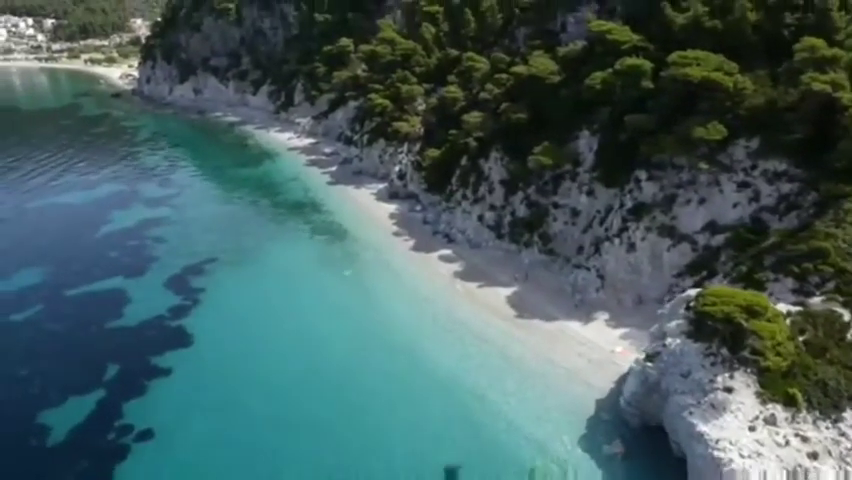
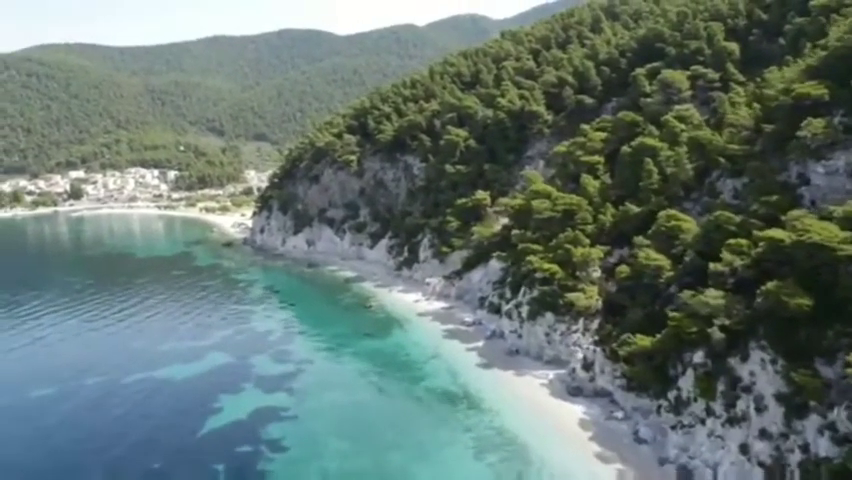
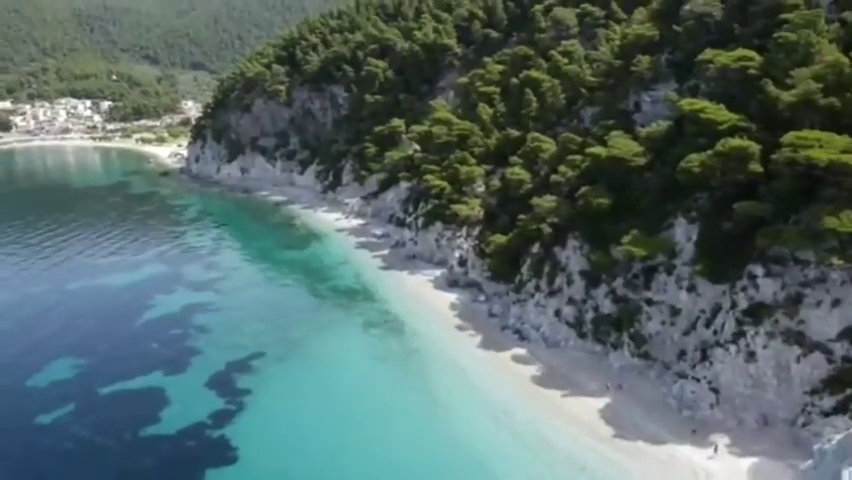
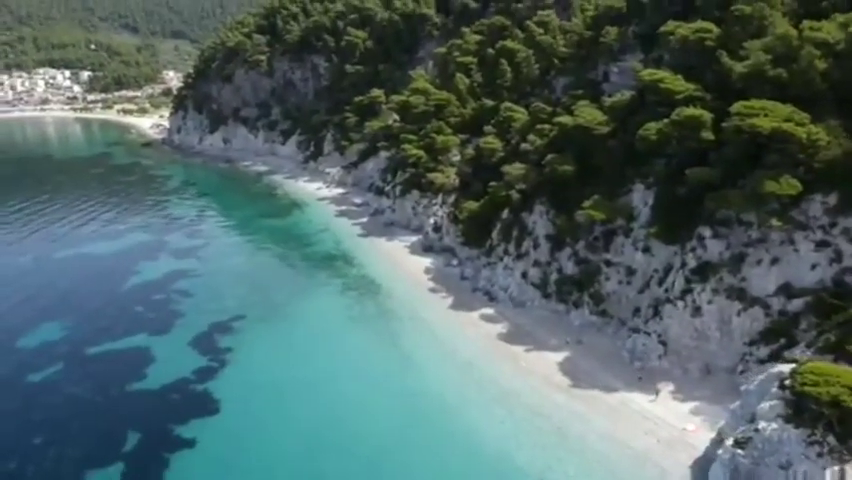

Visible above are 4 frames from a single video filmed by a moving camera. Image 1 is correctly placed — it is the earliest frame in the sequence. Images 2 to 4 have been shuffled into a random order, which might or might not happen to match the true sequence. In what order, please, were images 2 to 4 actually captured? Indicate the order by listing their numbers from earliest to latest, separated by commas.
4, 3, 2
